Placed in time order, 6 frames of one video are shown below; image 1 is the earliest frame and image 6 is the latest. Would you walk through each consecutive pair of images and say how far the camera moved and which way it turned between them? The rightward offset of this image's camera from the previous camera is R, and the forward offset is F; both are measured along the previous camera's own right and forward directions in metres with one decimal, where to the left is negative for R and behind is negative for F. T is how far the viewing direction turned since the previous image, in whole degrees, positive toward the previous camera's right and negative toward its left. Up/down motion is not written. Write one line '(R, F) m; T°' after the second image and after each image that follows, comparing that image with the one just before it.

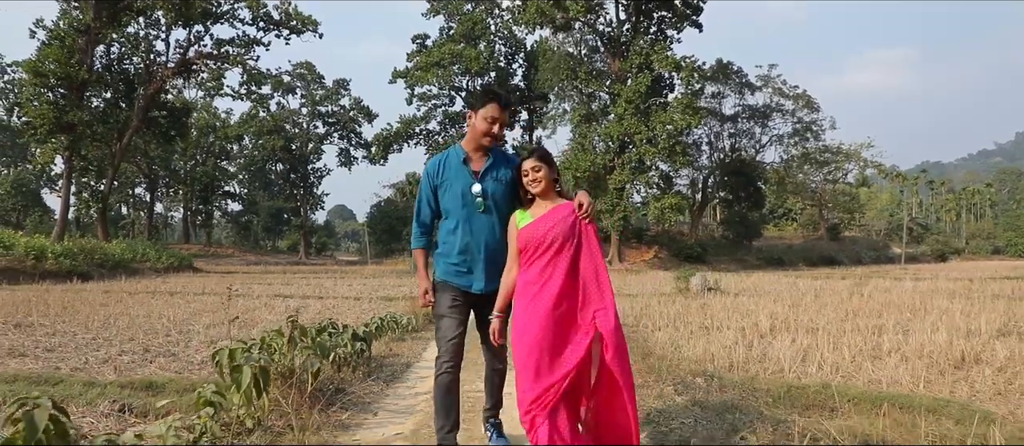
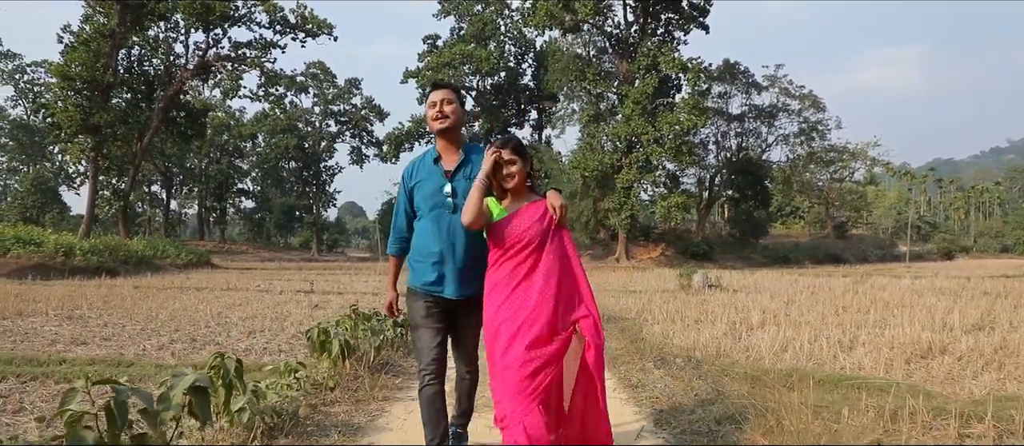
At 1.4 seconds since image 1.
(0.0, -0.8) m; -1°
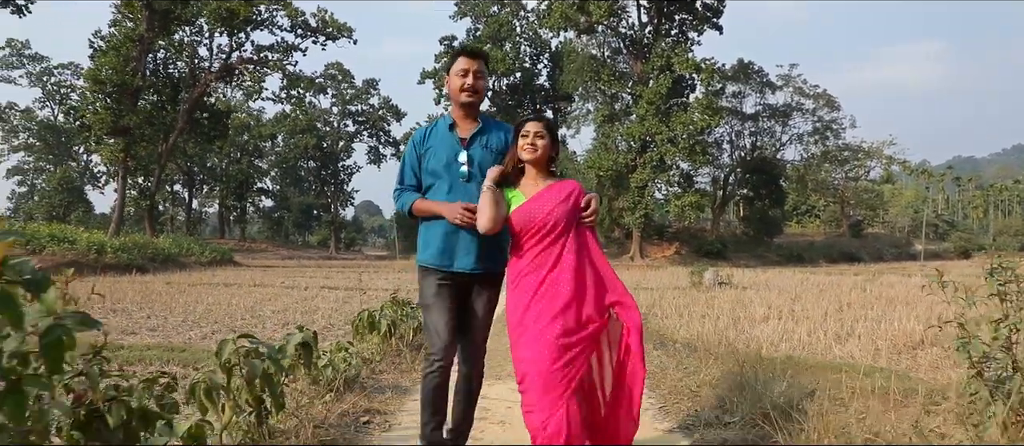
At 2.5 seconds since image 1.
(0.0, -0.6) m; -1°
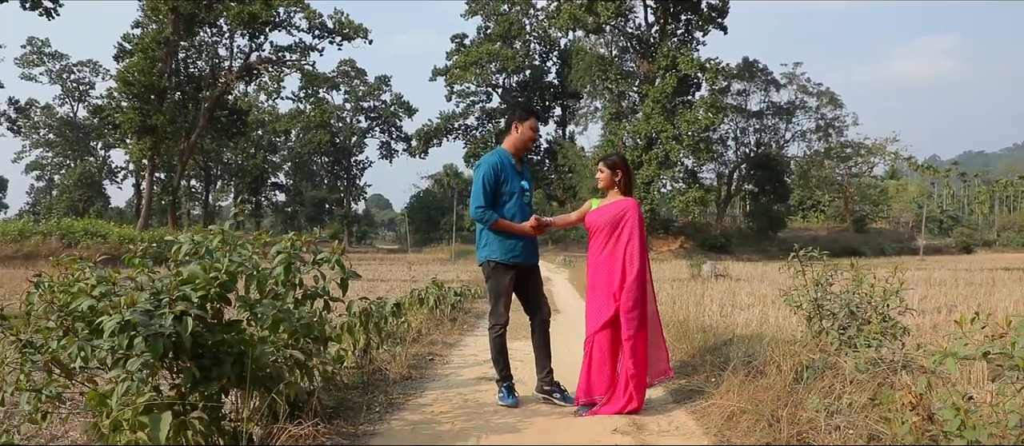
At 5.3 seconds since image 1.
(0.0, -1.1) m; -1°
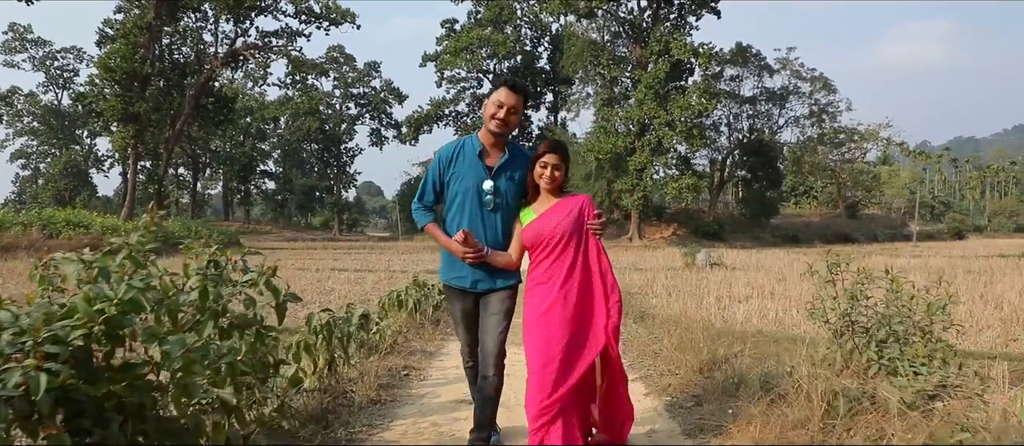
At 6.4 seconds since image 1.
(0.0, +0.4) m; +1°
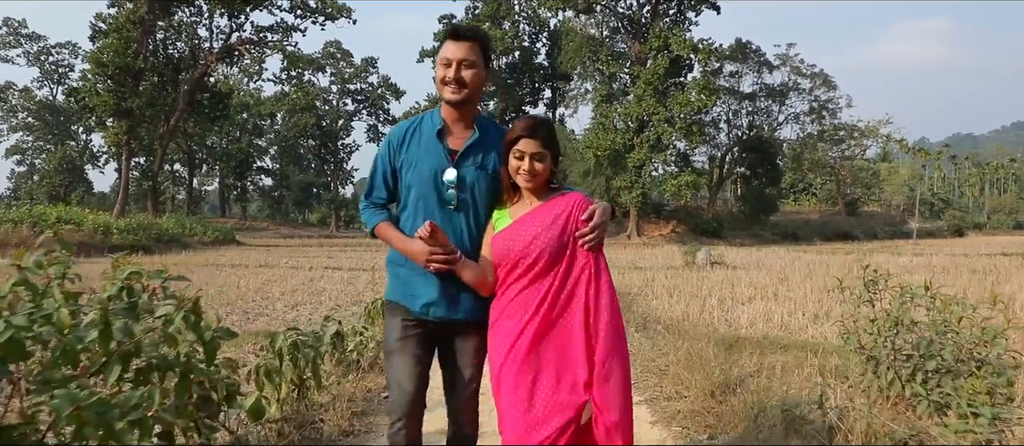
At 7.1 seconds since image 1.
(0.0, +0.3) m; 0°
